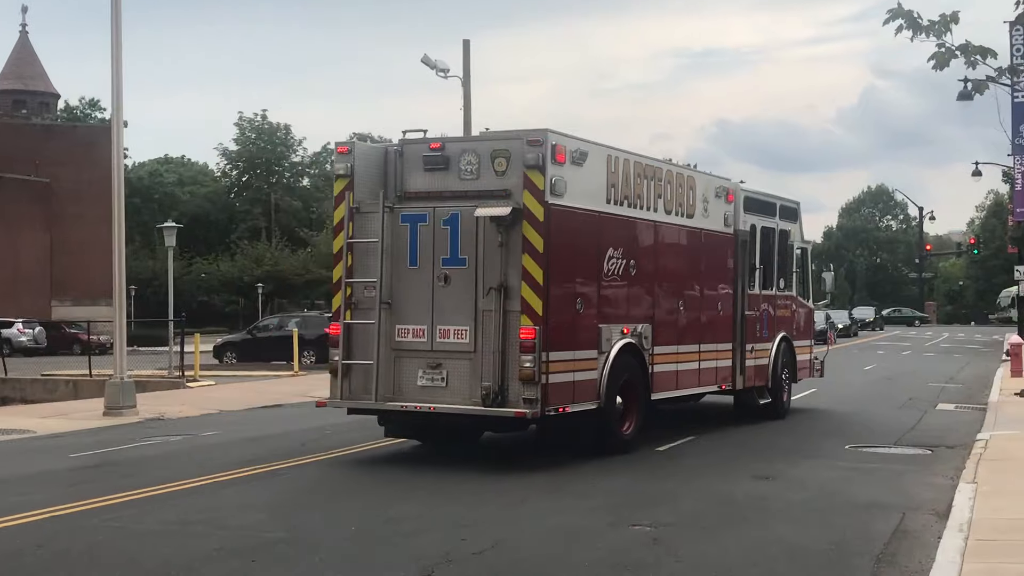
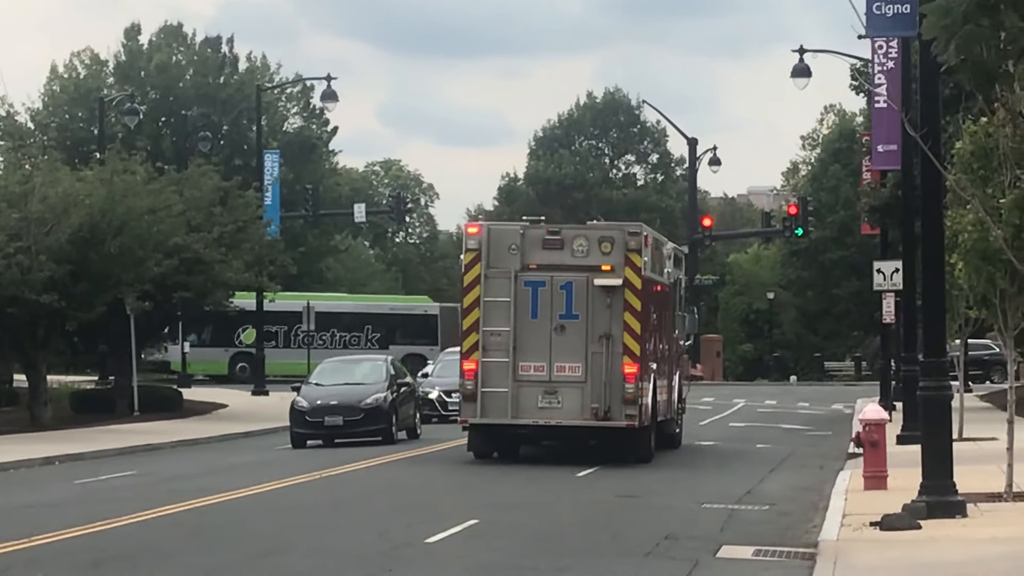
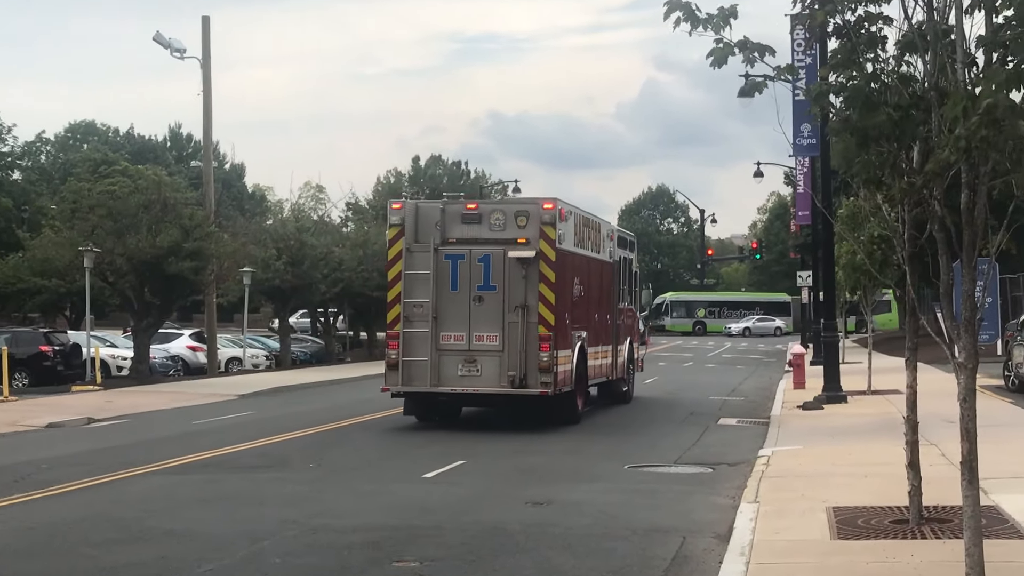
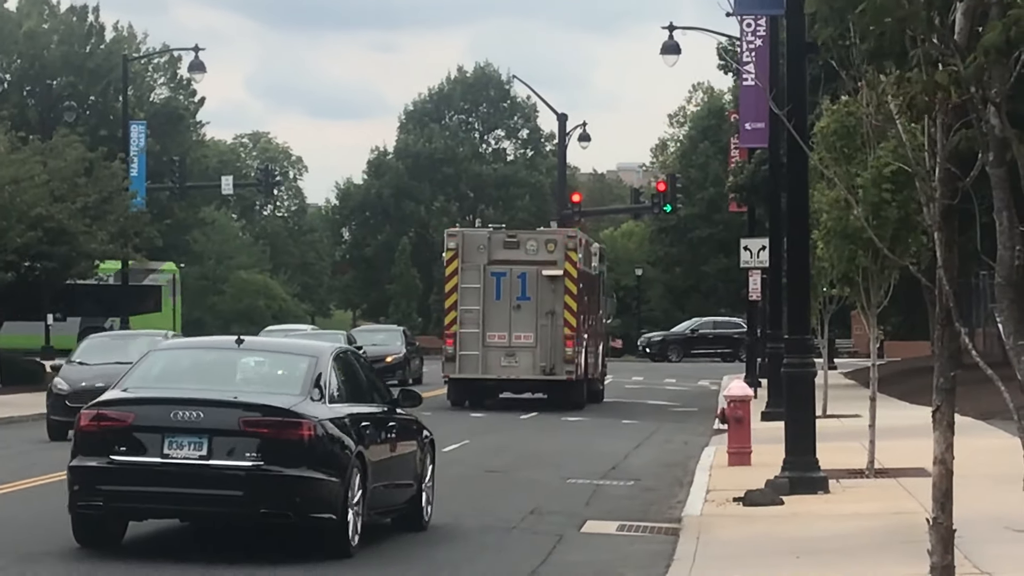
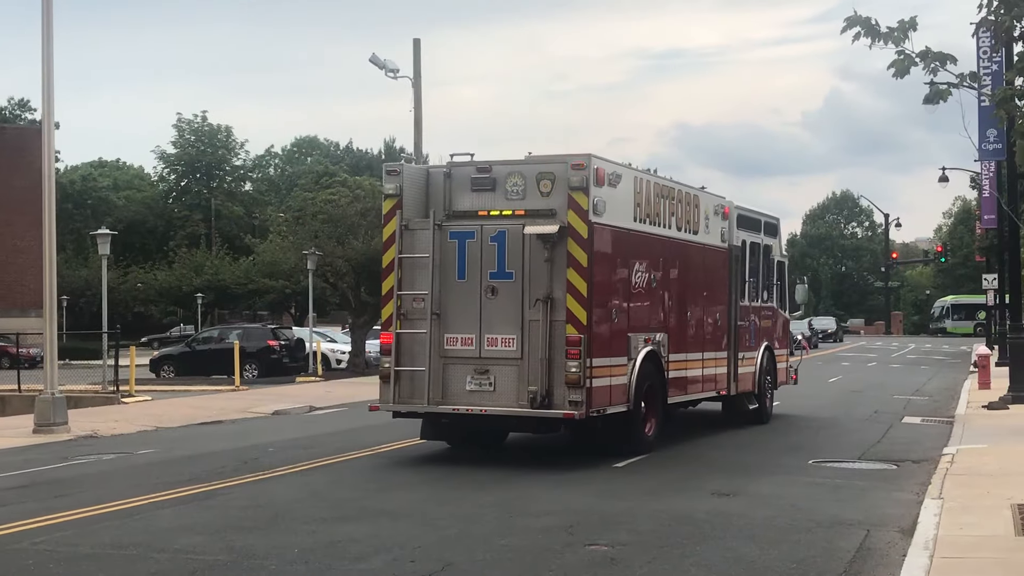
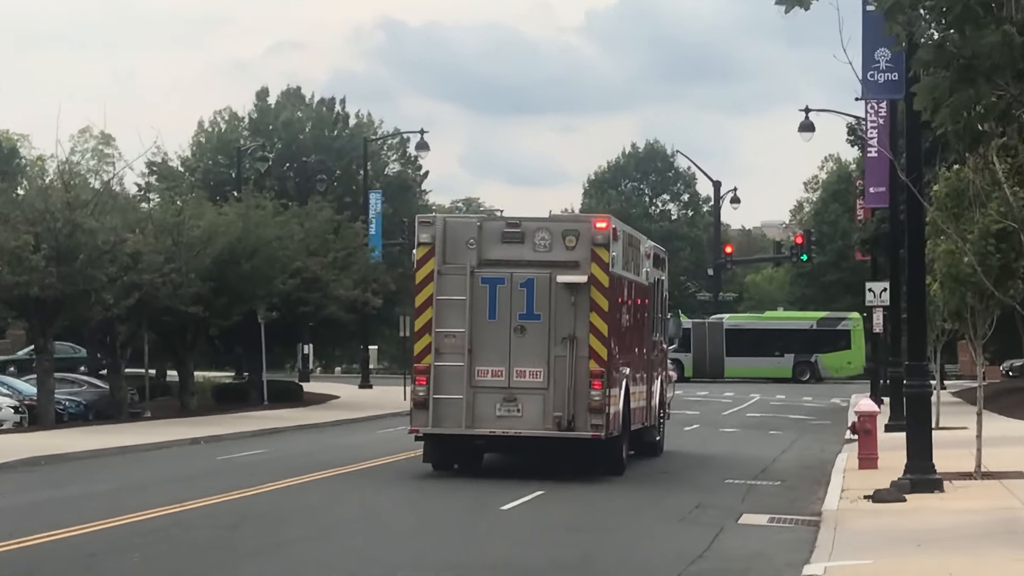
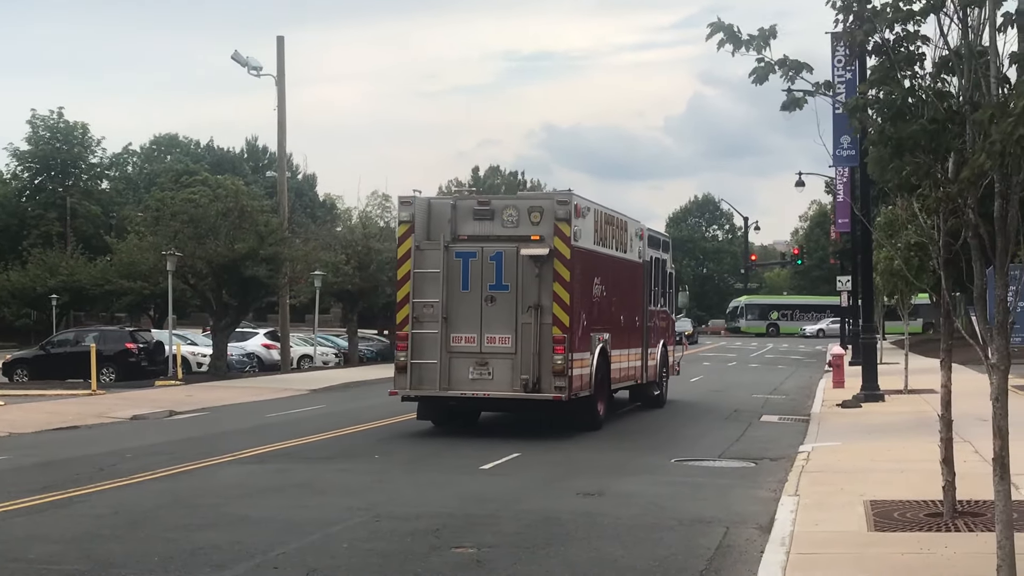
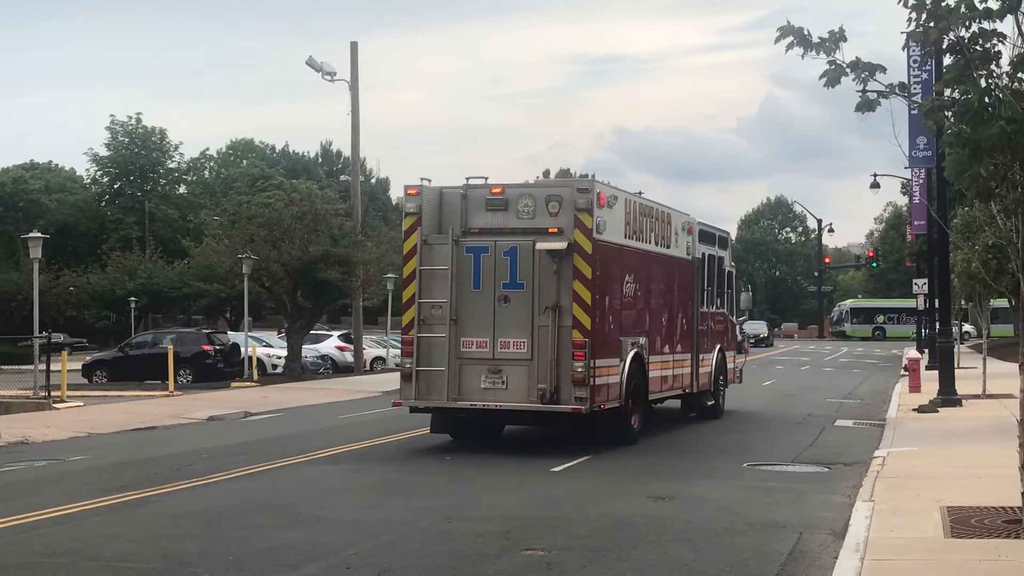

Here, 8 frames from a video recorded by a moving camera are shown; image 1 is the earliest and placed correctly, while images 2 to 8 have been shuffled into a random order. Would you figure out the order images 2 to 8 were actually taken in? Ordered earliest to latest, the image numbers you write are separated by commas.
5, 8, 7, 3, 6, 2, 4
